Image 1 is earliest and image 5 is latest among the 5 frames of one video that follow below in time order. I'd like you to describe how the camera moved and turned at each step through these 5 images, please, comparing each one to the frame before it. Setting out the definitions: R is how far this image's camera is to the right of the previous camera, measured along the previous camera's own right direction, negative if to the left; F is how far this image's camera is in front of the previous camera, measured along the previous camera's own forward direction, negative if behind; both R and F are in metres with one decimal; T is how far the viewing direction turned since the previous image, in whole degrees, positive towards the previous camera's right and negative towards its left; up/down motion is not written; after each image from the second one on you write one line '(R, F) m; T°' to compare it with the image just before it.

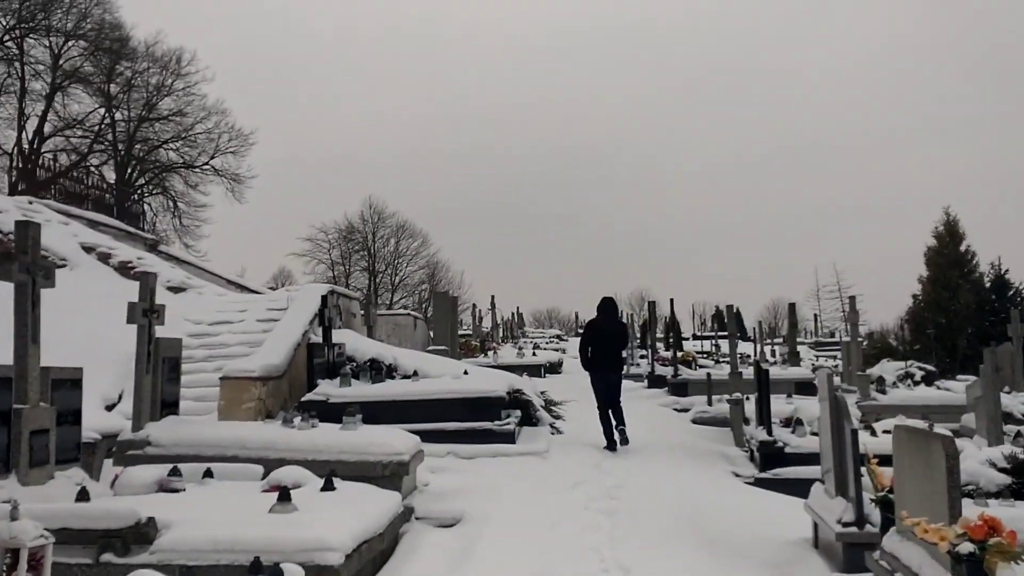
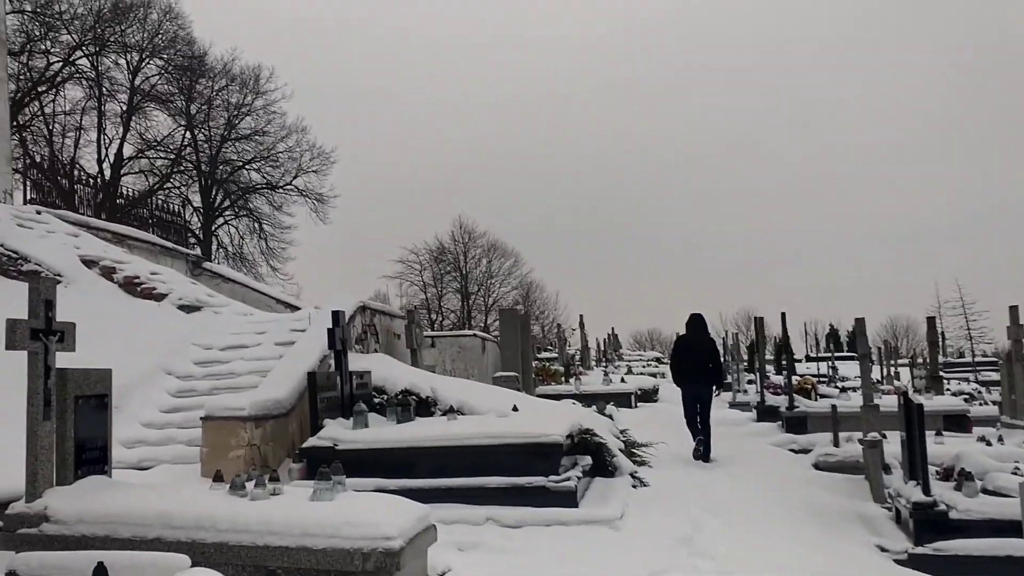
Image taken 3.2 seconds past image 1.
(+0.3, +2.4) m; -5°
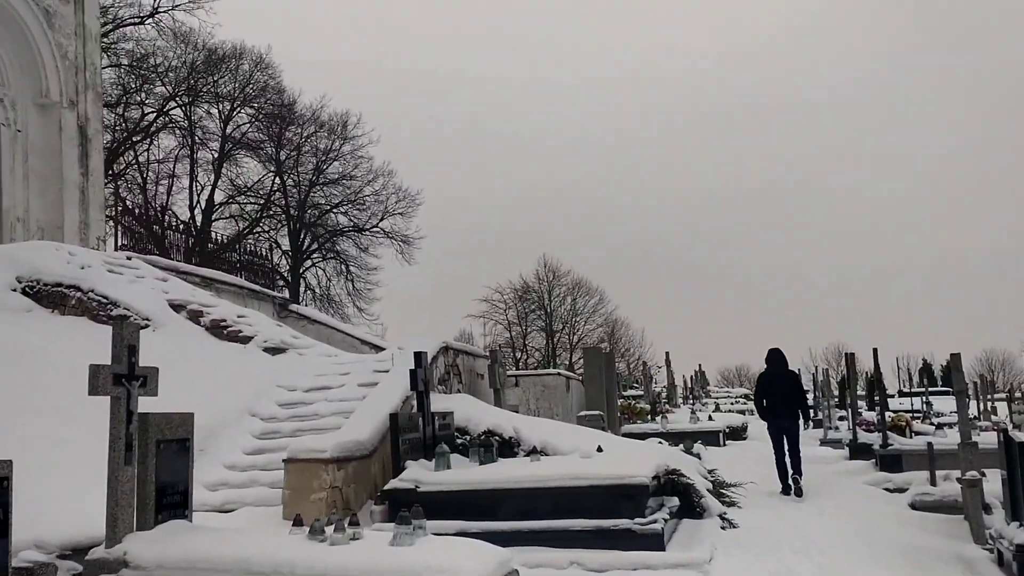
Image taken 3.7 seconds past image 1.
(0.0, +0.1) m; -4°
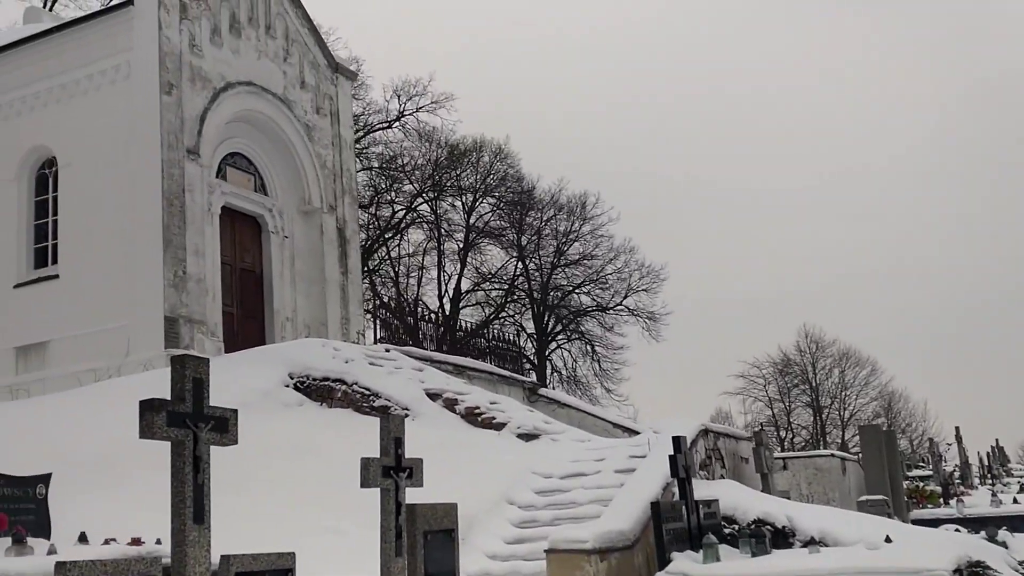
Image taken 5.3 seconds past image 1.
(-0.1, +0.4) m; -13°
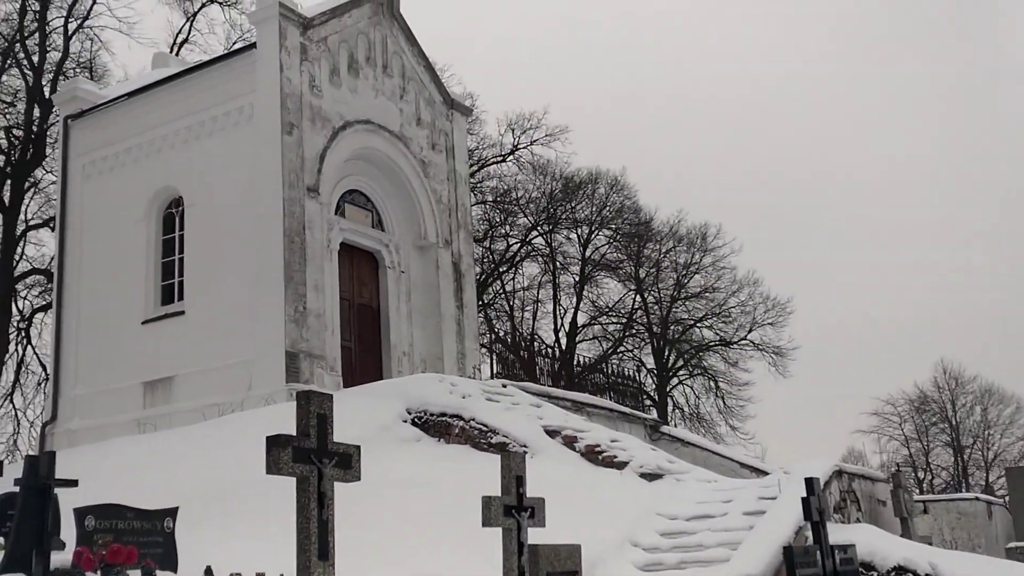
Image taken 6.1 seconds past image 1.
(-0.1, +0.1) m; -6°
